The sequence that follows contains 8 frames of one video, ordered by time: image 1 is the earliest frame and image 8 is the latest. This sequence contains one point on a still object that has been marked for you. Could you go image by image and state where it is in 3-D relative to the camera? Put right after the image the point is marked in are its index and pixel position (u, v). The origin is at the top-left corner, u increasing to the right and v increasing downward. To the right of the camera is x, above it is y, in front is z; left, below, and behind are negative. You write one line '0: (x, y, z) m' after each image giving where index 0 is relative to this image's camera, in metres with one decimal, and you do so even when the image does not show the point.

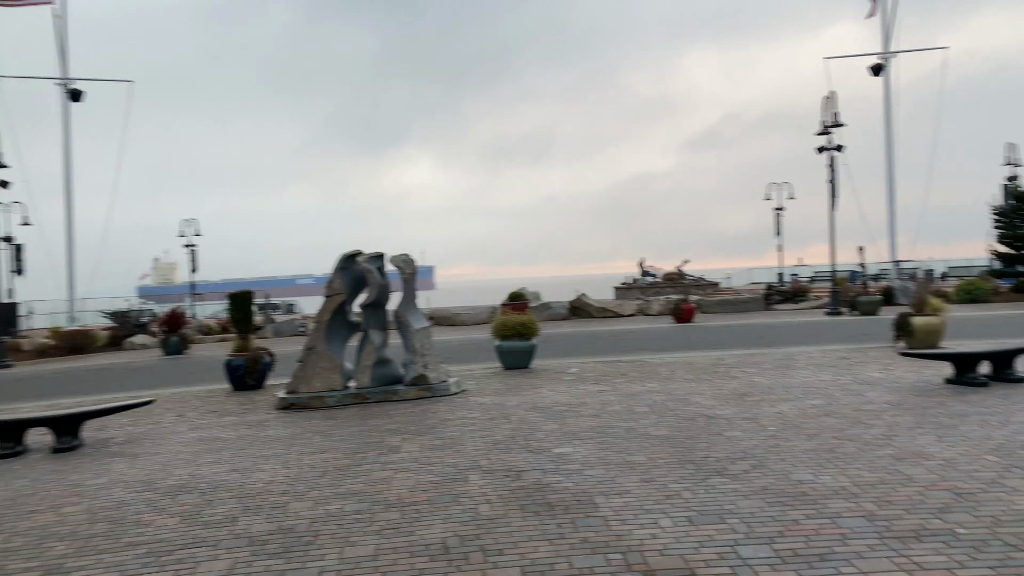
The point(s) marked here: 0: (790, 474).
0: (+2.1, -1.4, +6.1) m
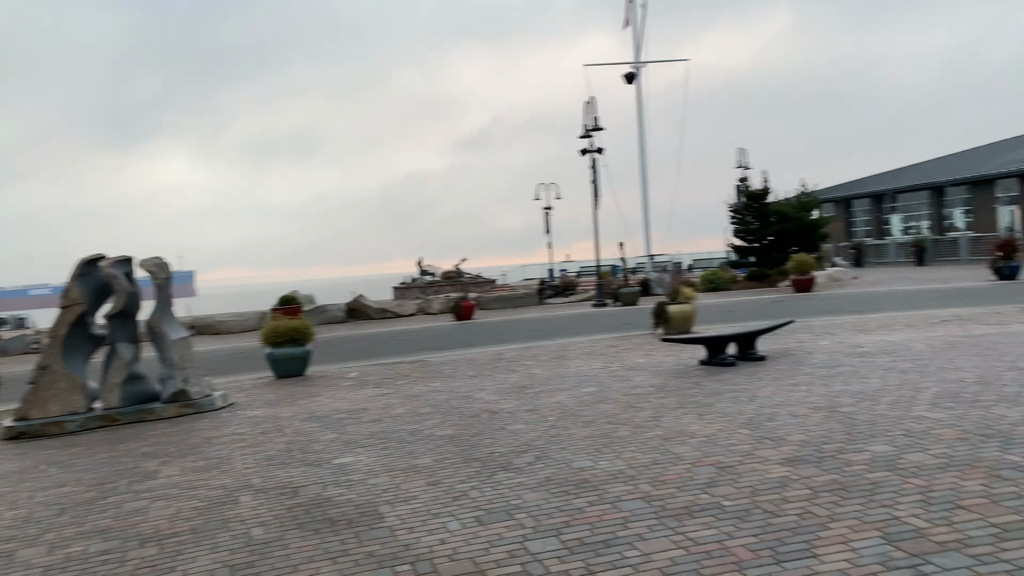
0: (+0.5, -1.4, +6.2) m
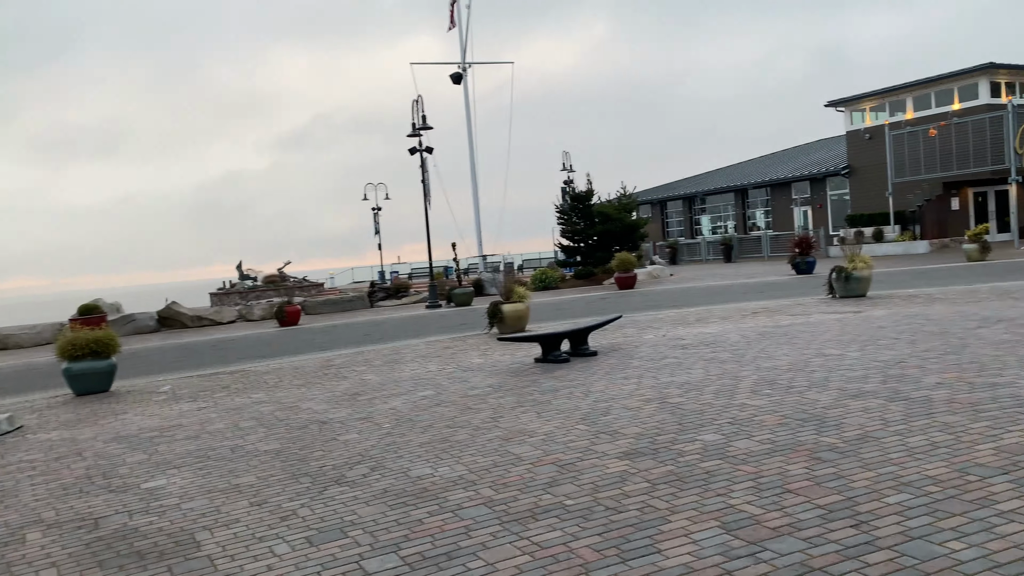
0: (-0.8, -1.4, +5.9) m
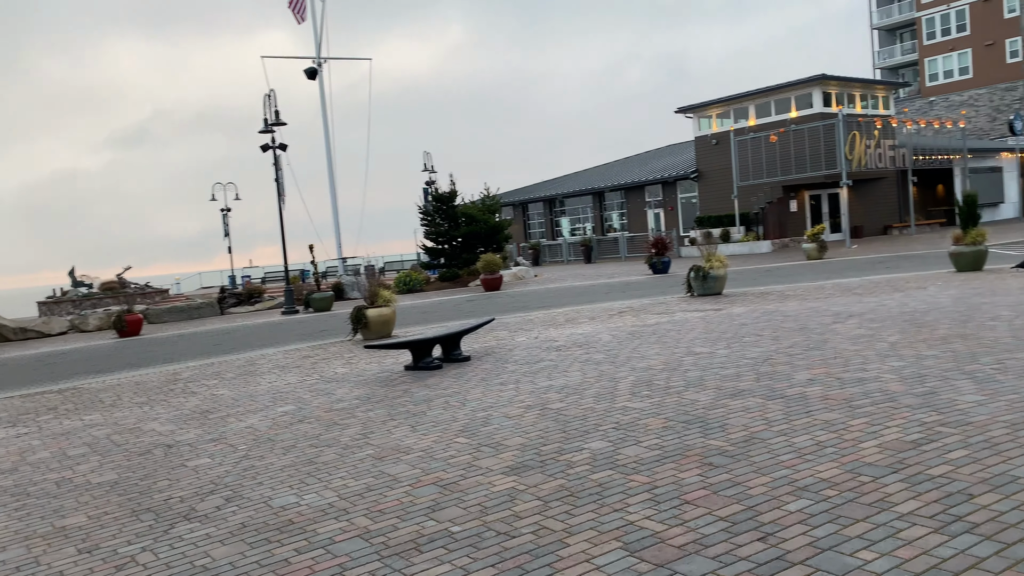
0: (-1.6, -1.4, +5.3) m
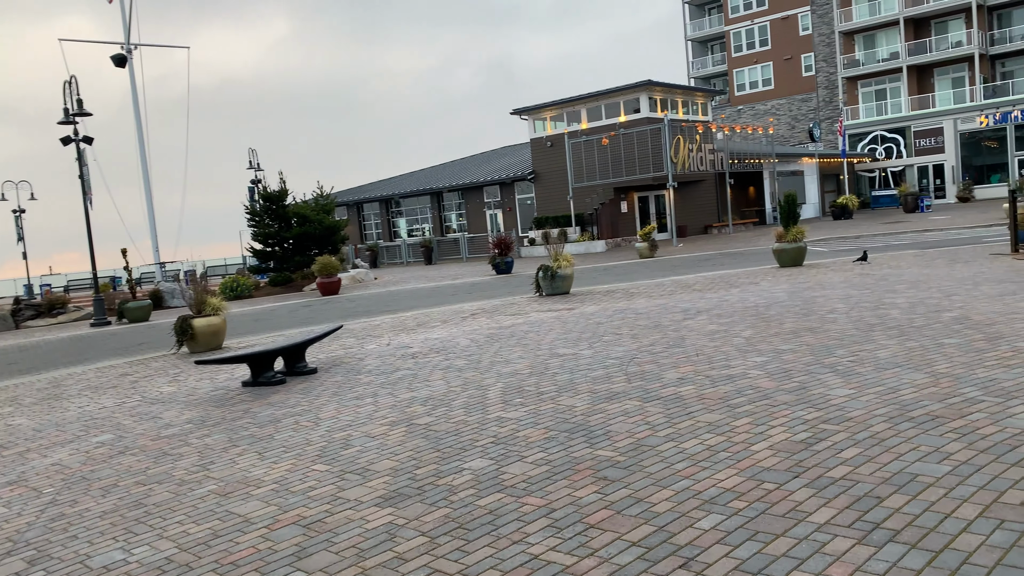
0: (-2.3, -1.5, +4.3) m
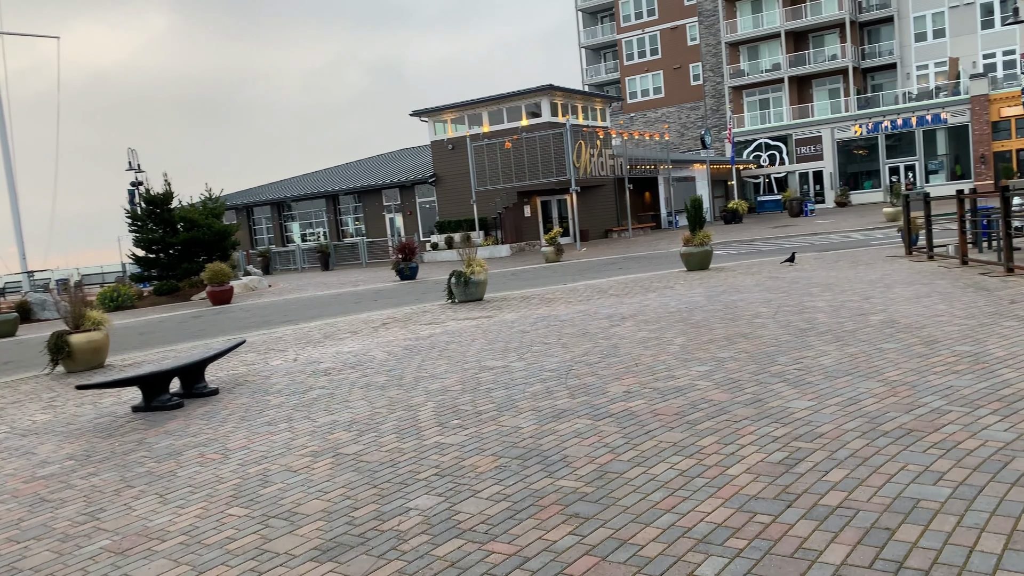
0: (-2.4, -1.6, +3.4) m
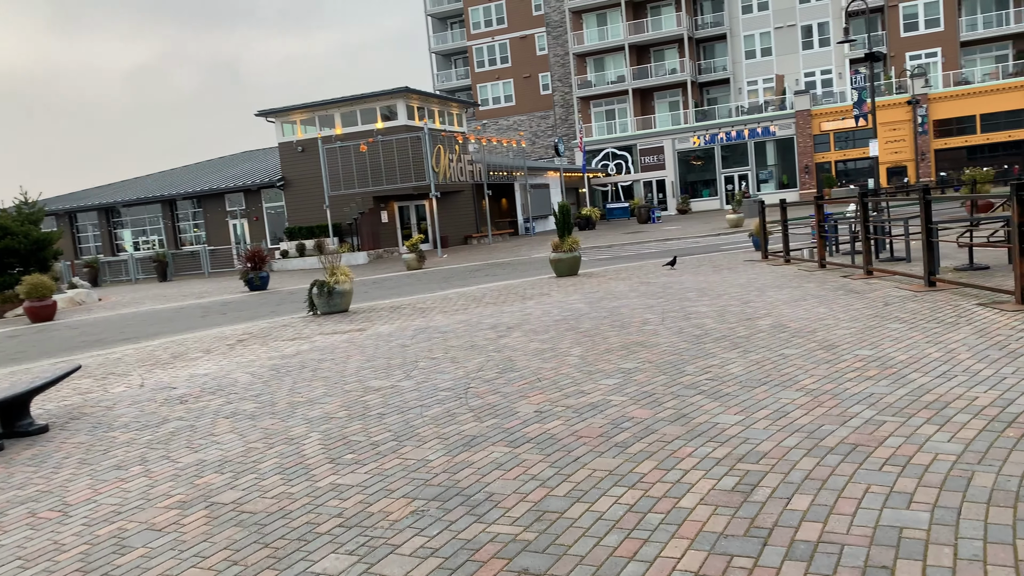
0: (-2.5, -1.7, +2.3) m
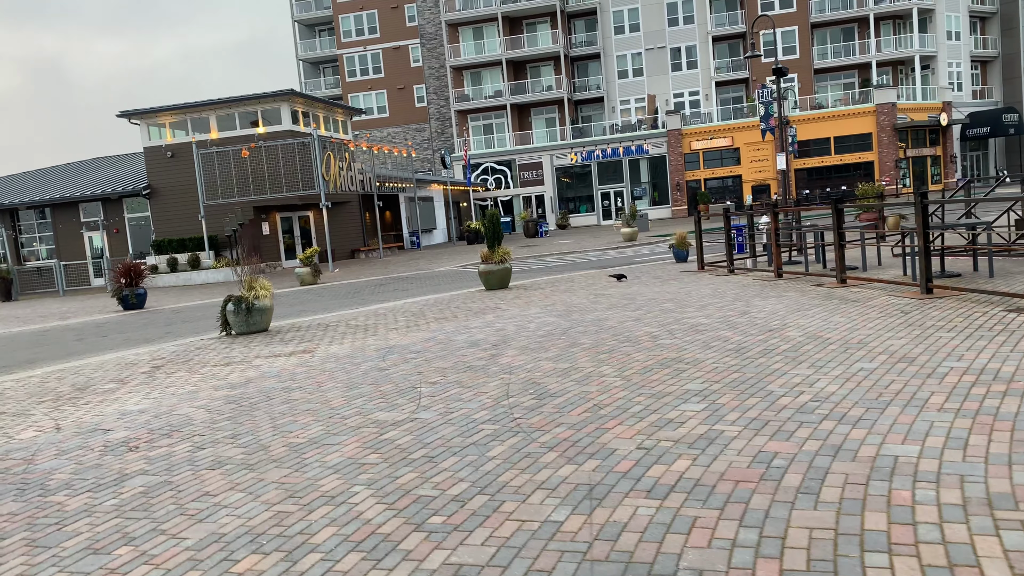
0: (-1.2, -1.6, +0.8) m
